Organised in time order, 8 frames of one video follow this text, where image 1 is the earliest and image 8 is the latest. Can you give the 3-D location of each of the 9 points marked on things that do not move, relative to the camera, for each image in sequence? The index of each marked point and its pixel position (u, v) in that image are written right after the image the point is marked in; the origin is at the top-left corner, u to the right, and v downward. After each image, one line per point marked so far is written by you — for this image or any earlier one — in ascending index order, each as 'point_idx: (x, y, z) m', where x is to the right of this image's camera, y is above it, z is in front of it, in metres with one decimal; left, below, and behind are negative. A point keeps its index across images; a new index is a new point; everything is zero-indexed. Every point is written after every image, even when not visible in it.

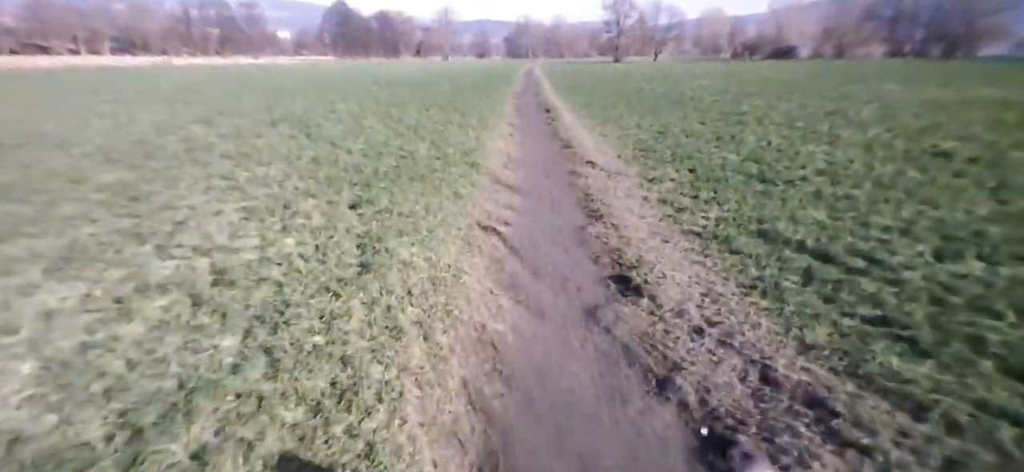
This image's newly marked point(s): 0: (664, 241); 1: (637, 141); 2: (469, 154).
0: (+1.6, -0.1, +5.0) m
1: (+2.8, +2.1, +10.4) m
2: (-0.9, +1.8, +9.7) m
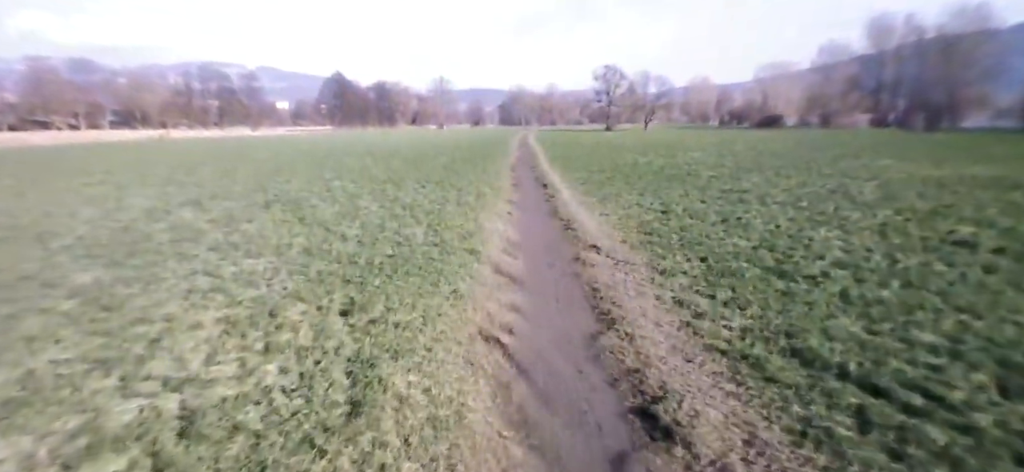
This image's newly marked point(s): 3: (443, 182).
0: (+1.7, -1.2, +4.6) m
1: (+2.8, +0.3, +10.2) m
2: (-0.9, 0.0, +9.4) m
3: (-2.7, +2.1, +18.2) m
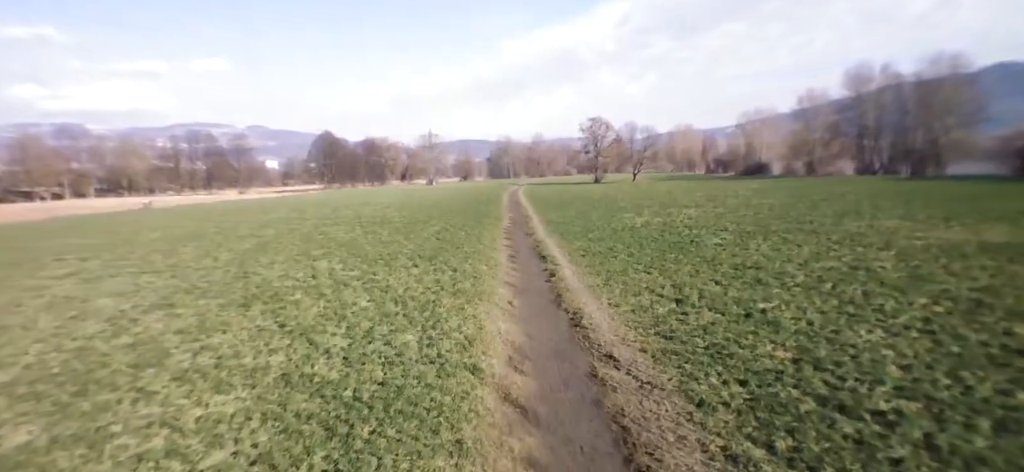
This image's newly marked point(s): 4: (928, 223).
0: (+1.9, -2.5, +3.6) m
1: (+2.9, -1.6, +9.4) m
2: (-0.8, -2.0, +8.5) m
3: (-2.8, -0.9, +17.4) m
4: (+16.9, +0.5, +18.9) m
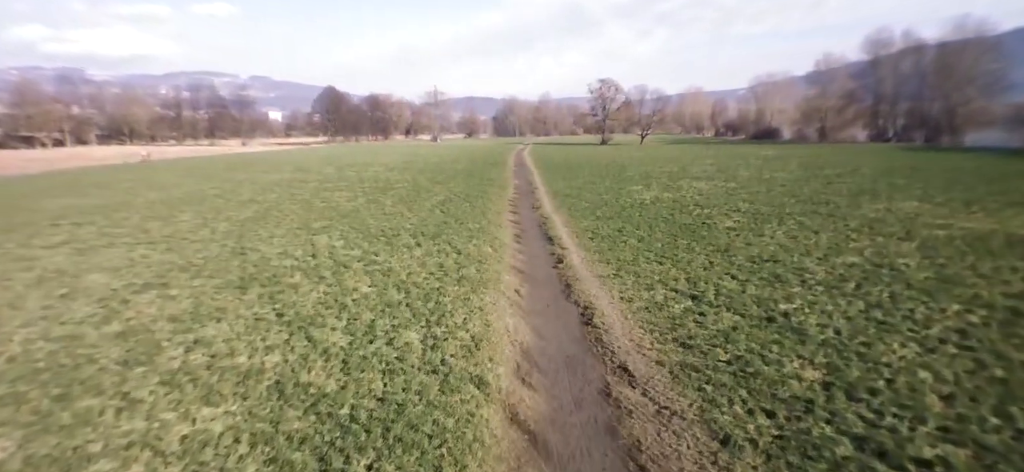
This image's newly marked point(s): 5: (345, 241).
0: (+2.0, -2.9, +3.2) m
1: (+3.0, -1.5, +8.9) m
2: (-0.7, -1.9, +8.0) m
3: (-2.6, -0.1, +16.8) m
4: (+17.1, +1.1, +18.1) m
5: (-5.9, -0.2, +16.5) m
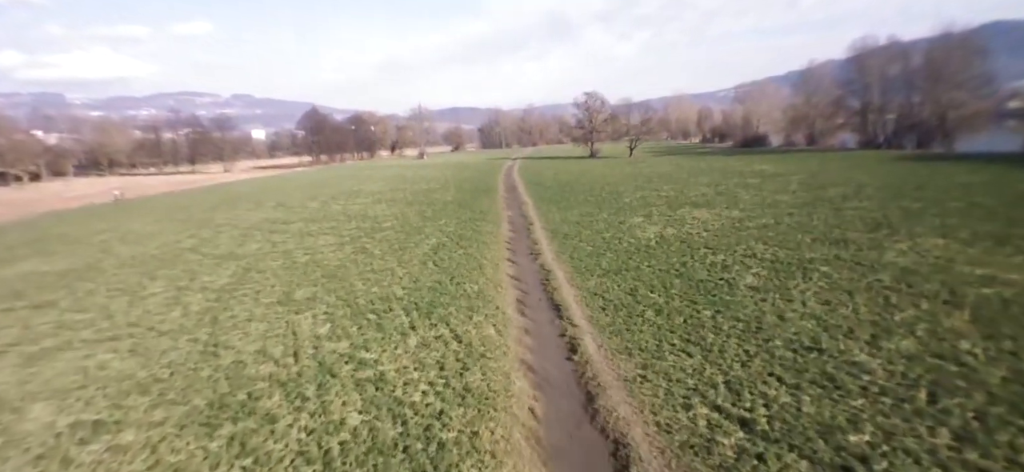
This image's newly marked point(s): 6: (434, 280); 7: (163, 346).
0: (+2.6, -5.0, +1.6) m
1: (+3.4, -3.6, +7.4) m
2: (-0.3, -4.1, +6.5) m
3: (-2.4, -2.6, +15.2) m
4: (+17.1, -0.5, +17.0) m
5: (-5.8, -2.9, +14.9) m
6: (-3.2, -1.9, +19.6) m
7: (-10.5, -3.3, +14.0) m
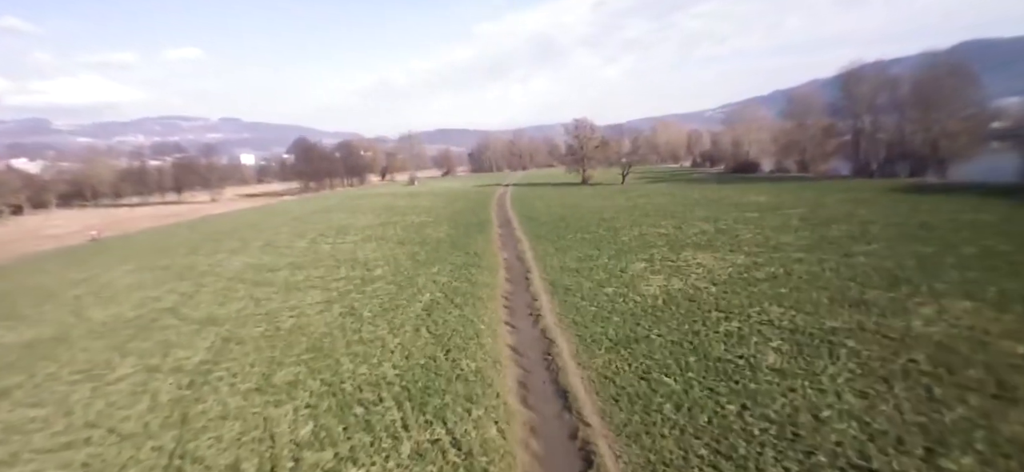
0: (+2.9, -6.7, +0.2) m
1: (+3.6, -5.7, +6.0) m
2: (0.0, -6.2, +5.0) m
3: (-2.3, -5.1, +13.8) m
4: (+17.2, -2.7, +15.9) m
5: (-5.6, -5.4, +13.3) m
6: (-3.2, -4.6, +18.1) m
7: (-10.4, -5.9, +12.4) m
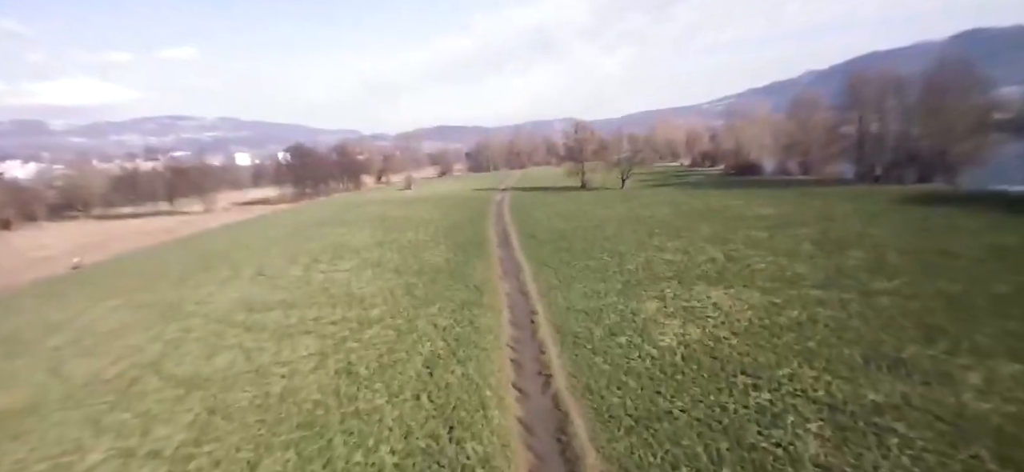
0: (+3.4, -9.1, -1.4) m
1: (+4.0, -8.0, +4.4) m
2: (+0.4, -8.6, +3.4) m
3: (-2.0, -7.5, +12.2) m
4: (+17.5, -4.7, +14.4) m
5: (-5.3, -7.9, +11.7) m
6: (-2.8, -7.0, +16.5) m
7: (-10.0, -8.5, +10.7) m
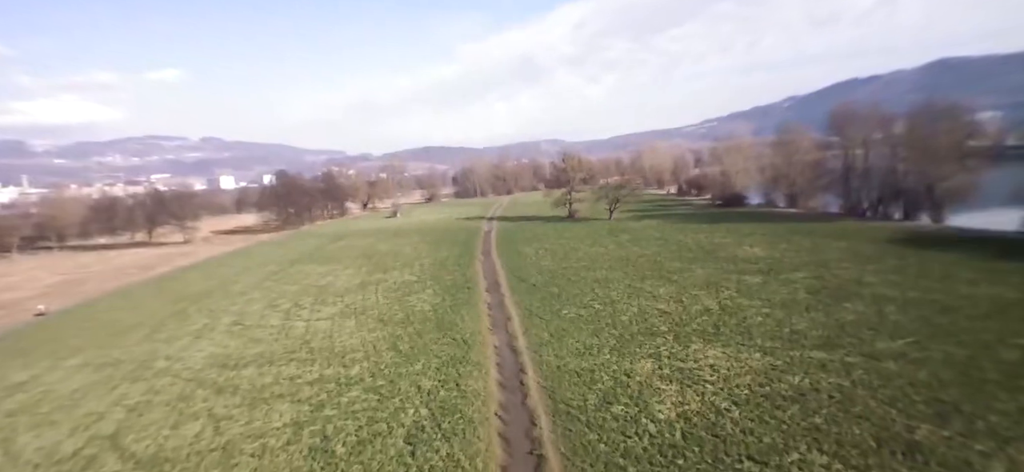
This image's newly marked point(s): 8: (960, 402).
0: (+3.5, -10.9, -2.9) m
1: (+4.0, -10.1, +2.9) m
2: (+0.4, -10.6, +1.8) m
3: (-2.2, -10.0, +10.6) m
4: (+17.2, -7.2, +13.4) m
5: (-5.4, -10.4, +10.0) m
6: (-3.1, -9.7, +14.9) m
7: (-10.1, -11.0, +9.0) m
8: (+18.1, -6.6, +18.9) m
